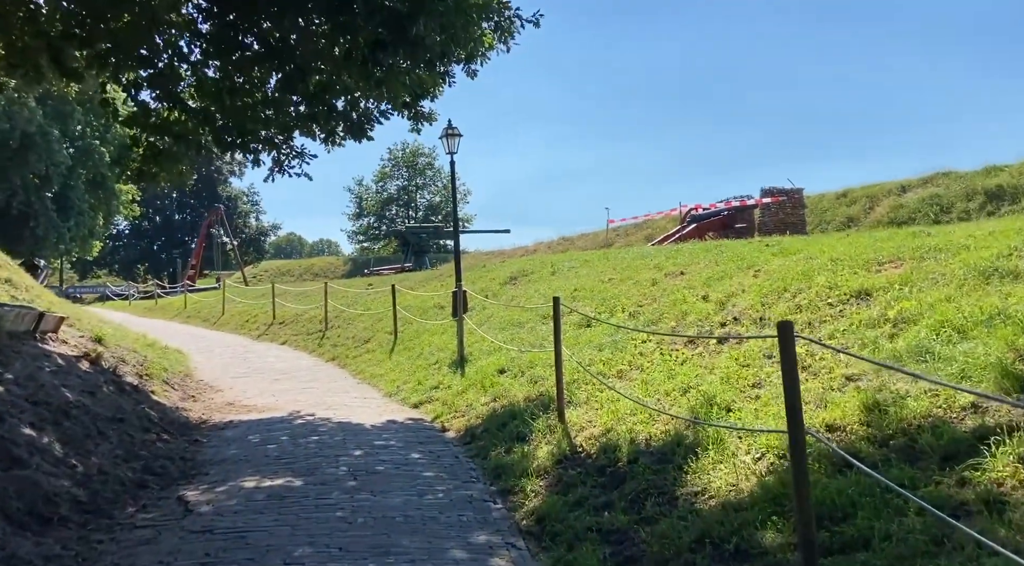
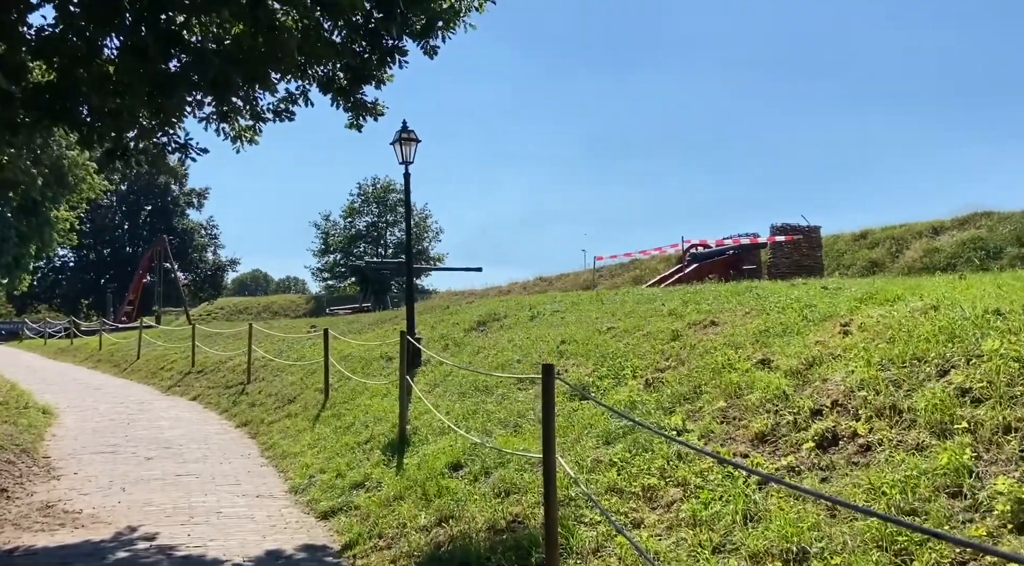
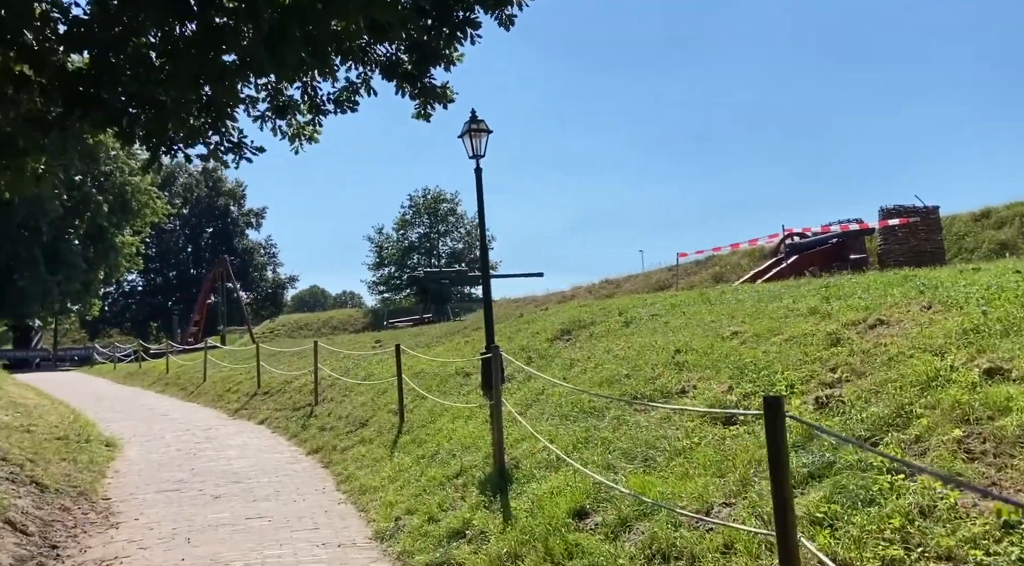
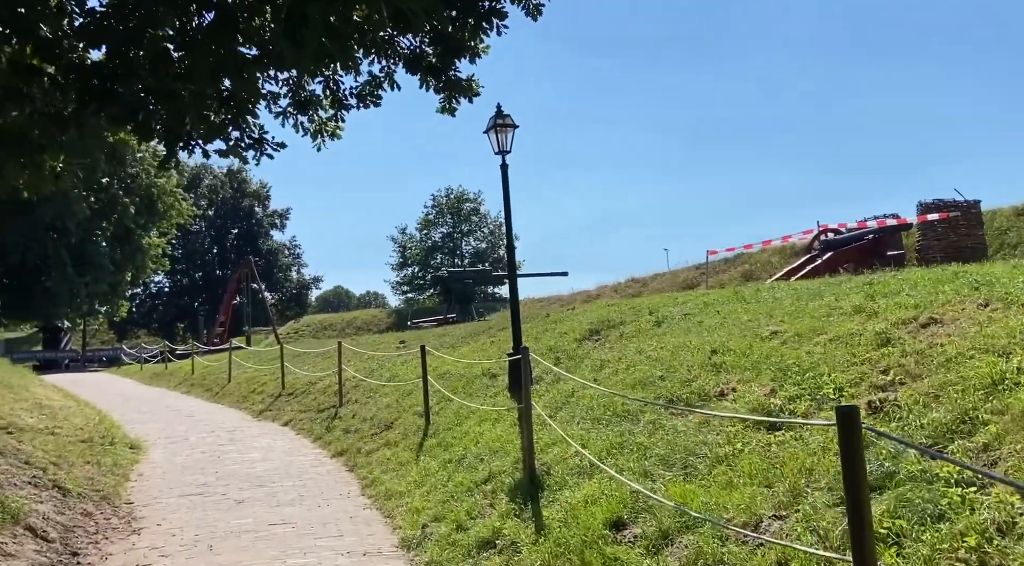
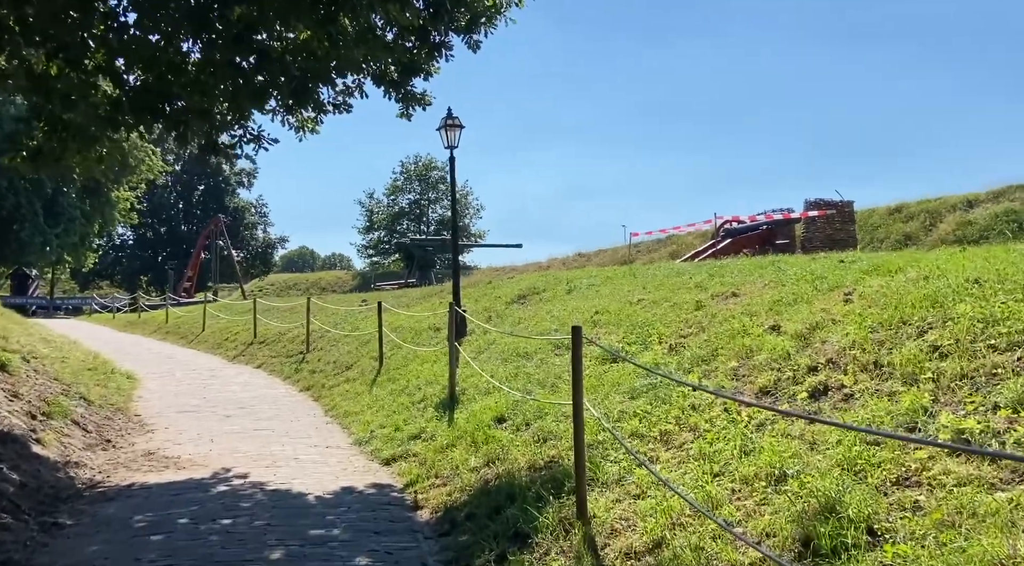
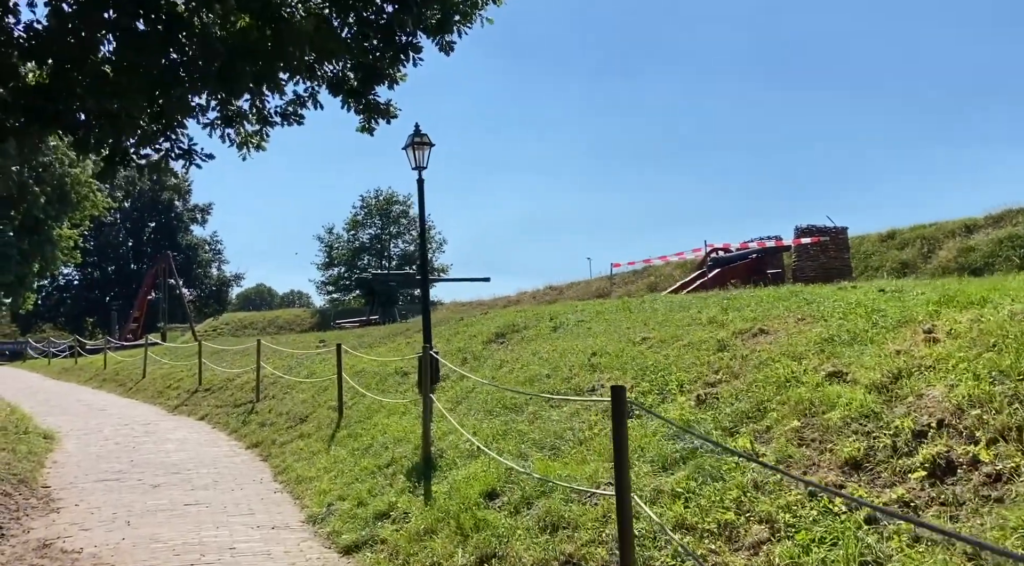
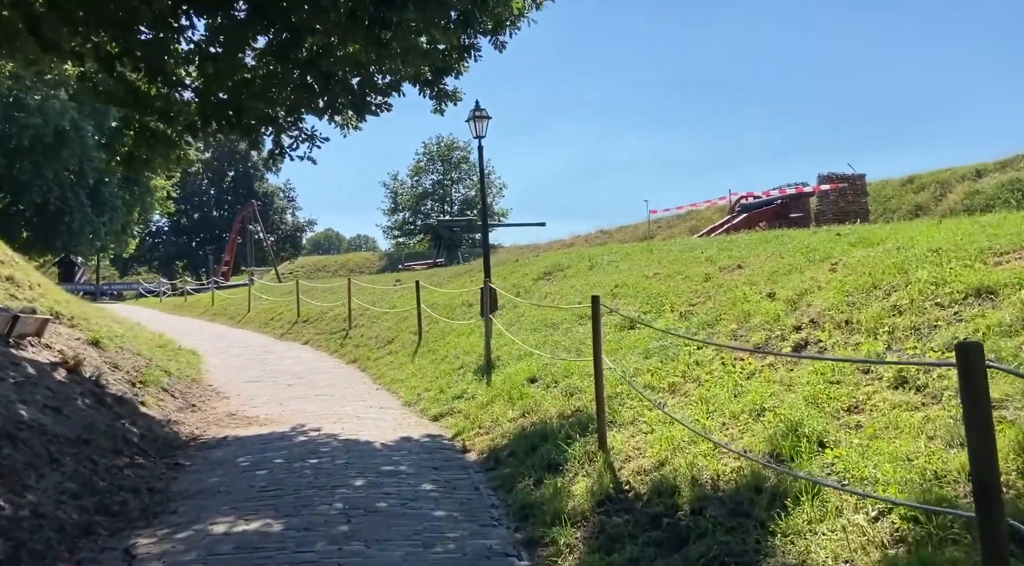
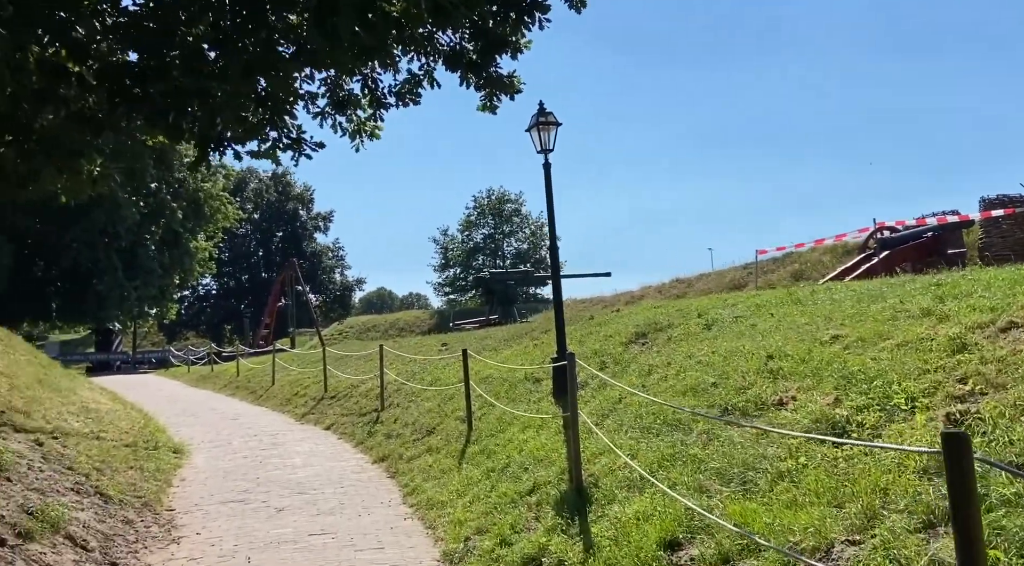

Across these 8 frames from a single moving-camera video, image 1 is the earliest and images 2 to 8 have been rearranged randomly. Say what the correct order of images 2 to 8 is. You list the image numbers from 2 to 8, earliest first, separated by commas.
7, 5, 2, 6, 3, 4, 8
